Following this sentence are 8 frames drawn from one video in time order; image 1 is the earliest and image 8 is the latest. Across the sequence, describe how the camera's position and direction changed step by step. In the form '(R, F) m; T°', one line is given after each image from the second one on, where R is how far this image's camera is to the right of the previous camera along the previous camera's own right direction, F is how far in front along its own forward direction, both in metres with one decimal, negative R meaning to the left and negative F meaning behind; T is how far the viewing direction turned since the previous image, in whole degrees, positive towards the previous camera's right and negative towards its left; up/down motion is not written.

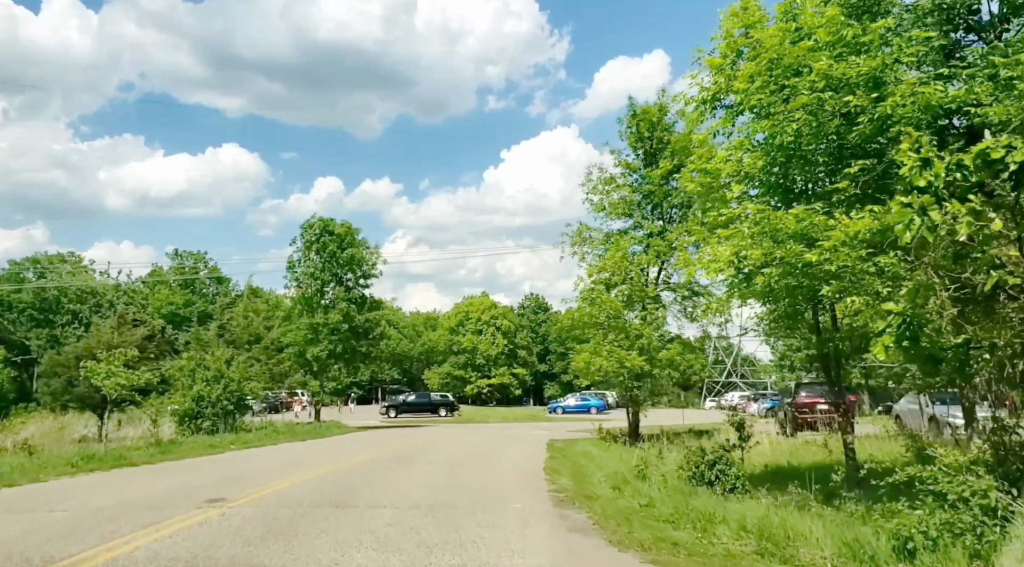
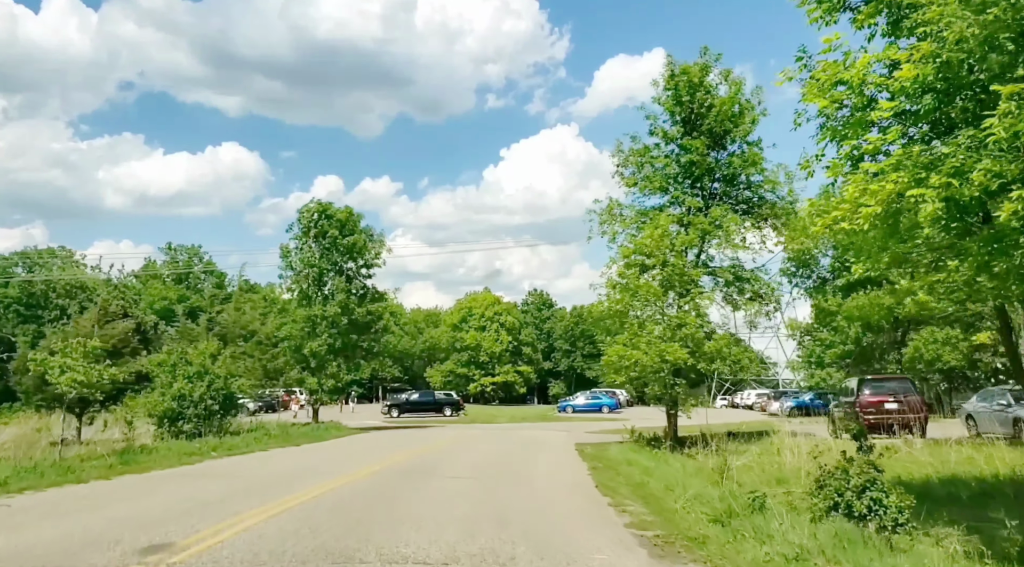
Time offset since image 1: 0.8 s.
(-0.7, +3.4) m; 0°
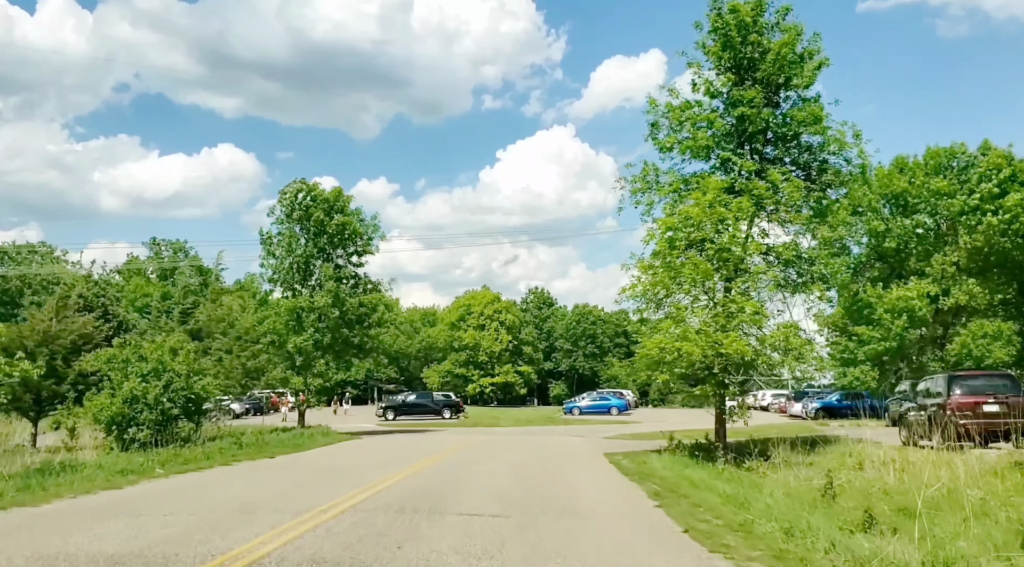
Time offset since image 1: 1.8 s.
(-0.5, +4.2) m; 0°
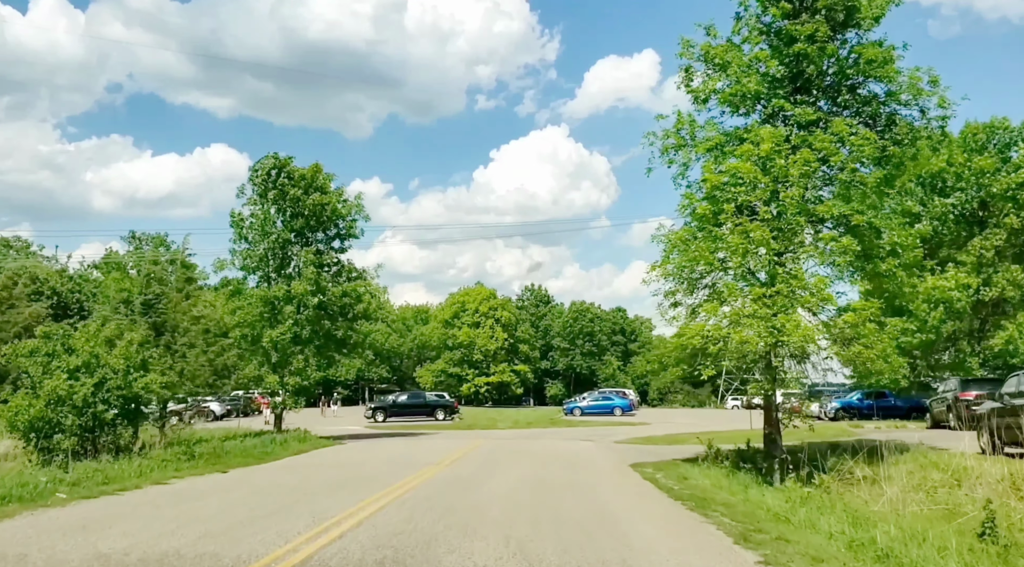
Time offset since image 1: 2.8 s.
(-0.3, +3.8) m; 0°
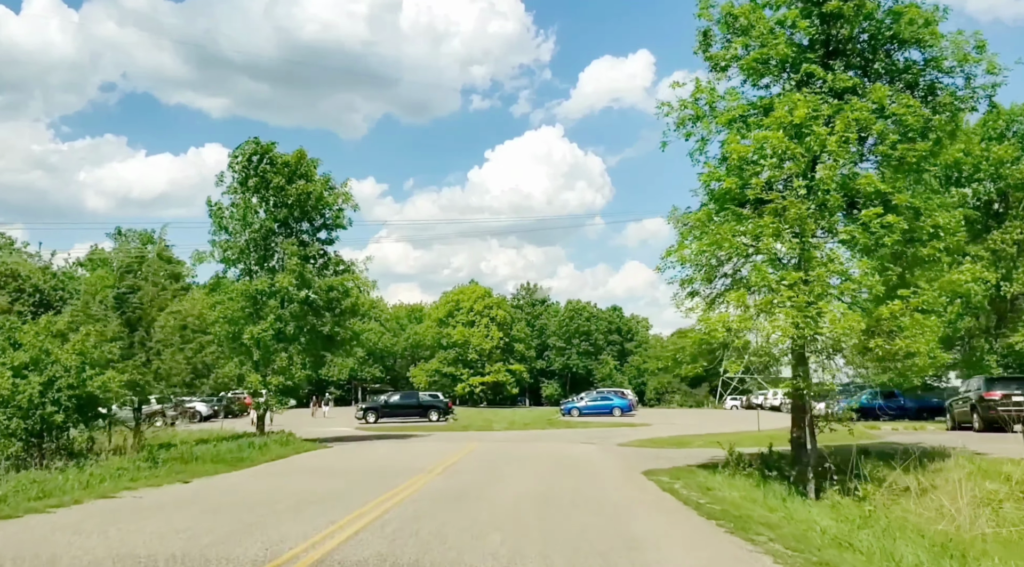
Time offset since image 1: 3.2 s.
(-0.1, +1.9) m; 0°
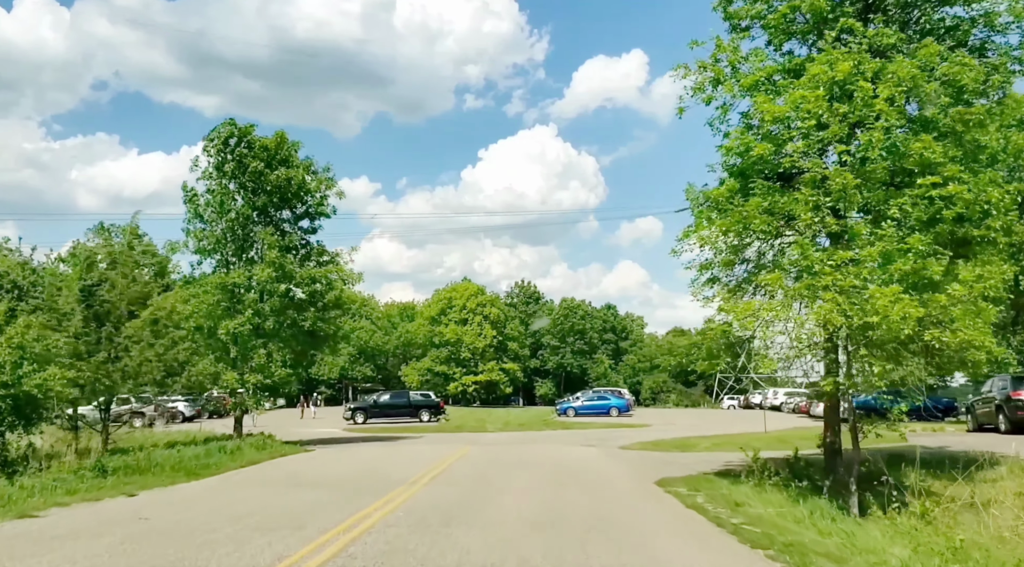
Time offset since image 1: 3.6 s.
(-0.1, +1.9) m; 0°
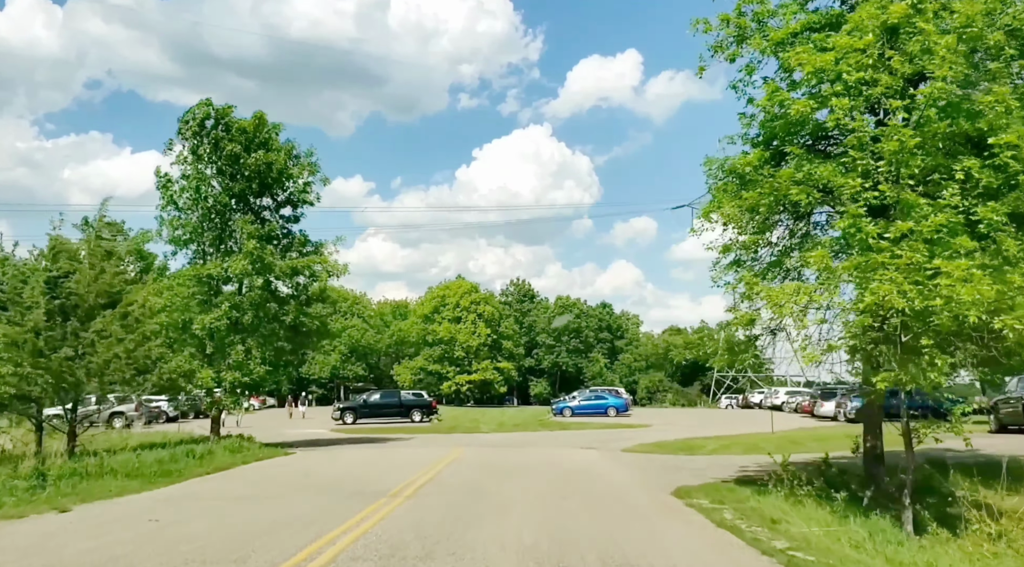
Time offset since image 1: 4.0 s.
(0.0, +1.8) m; 0°
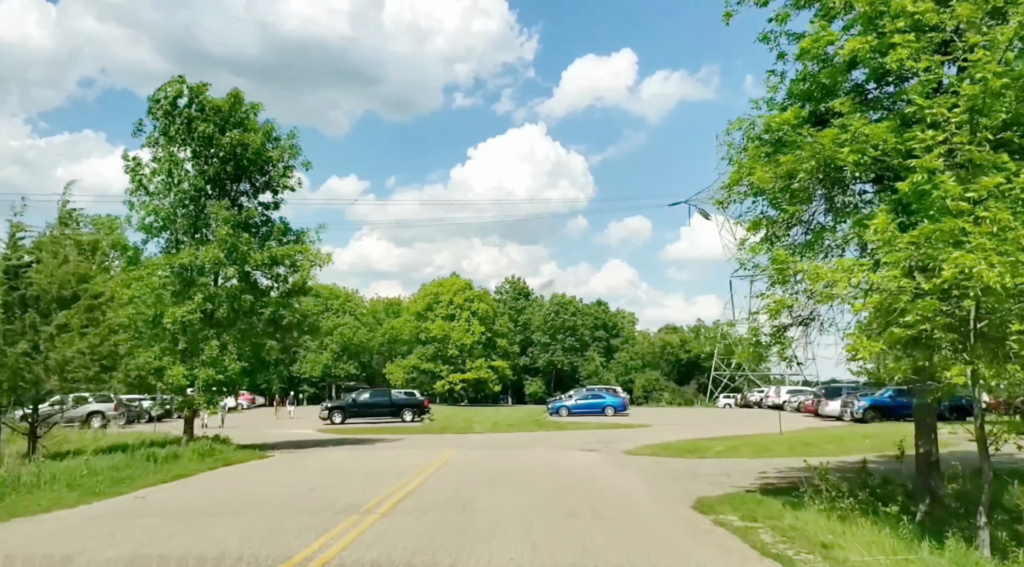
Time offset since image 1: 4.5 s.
(0.0, +1.8) m; 0°
